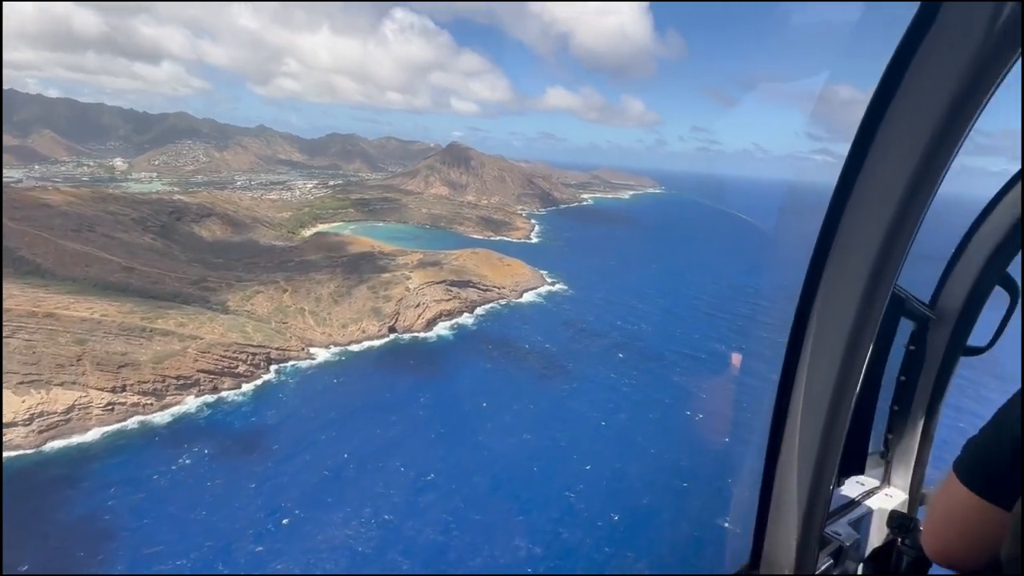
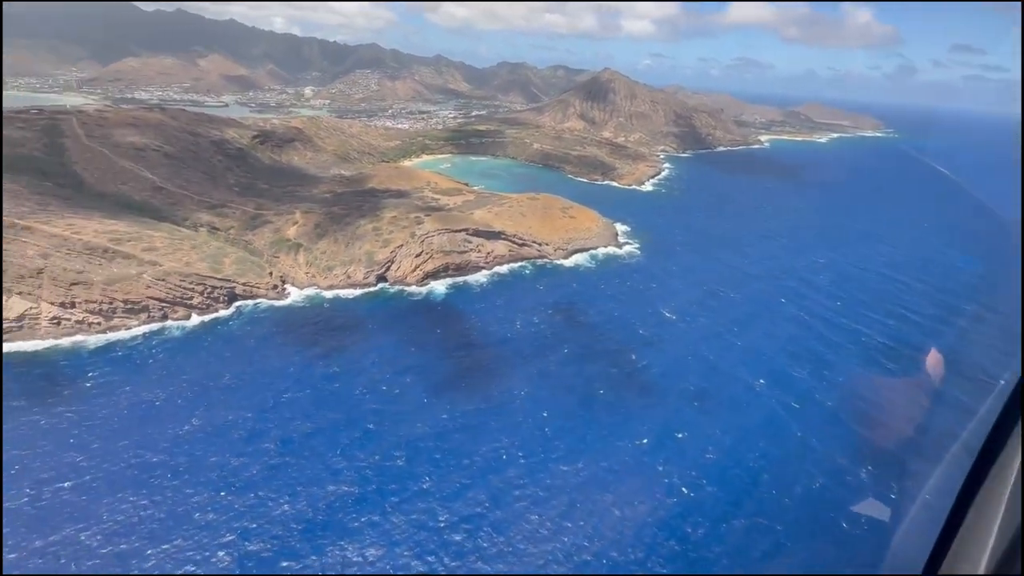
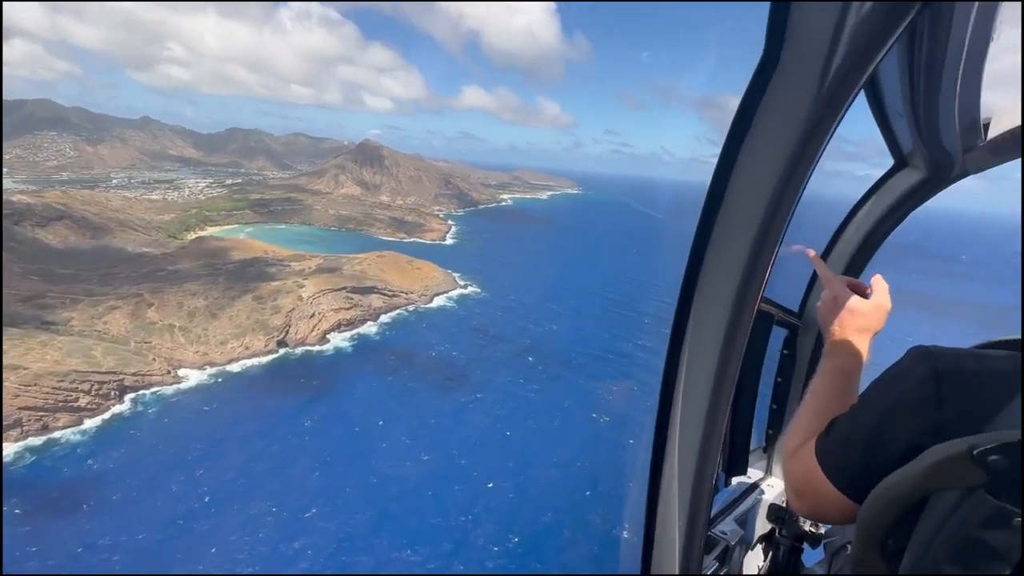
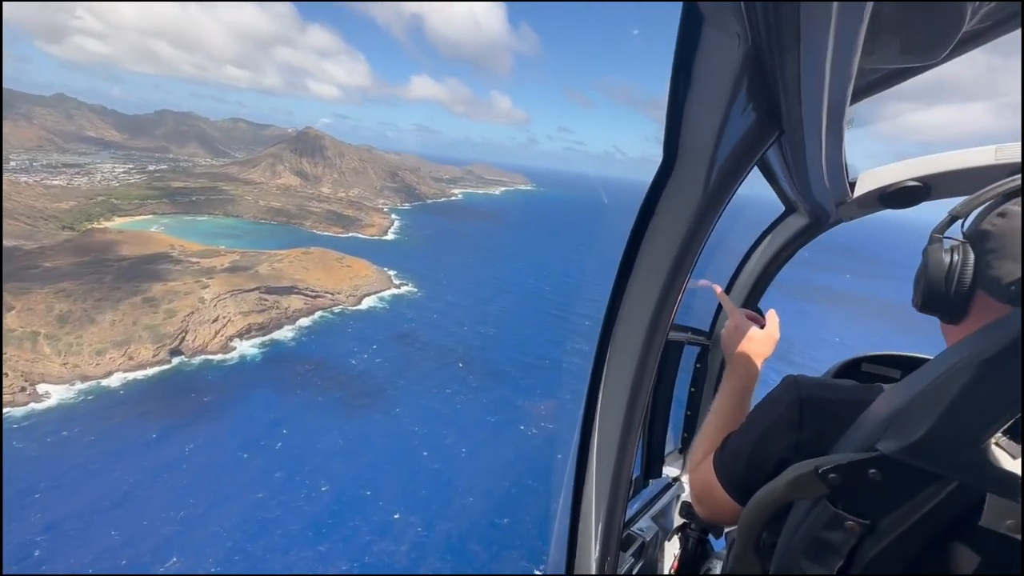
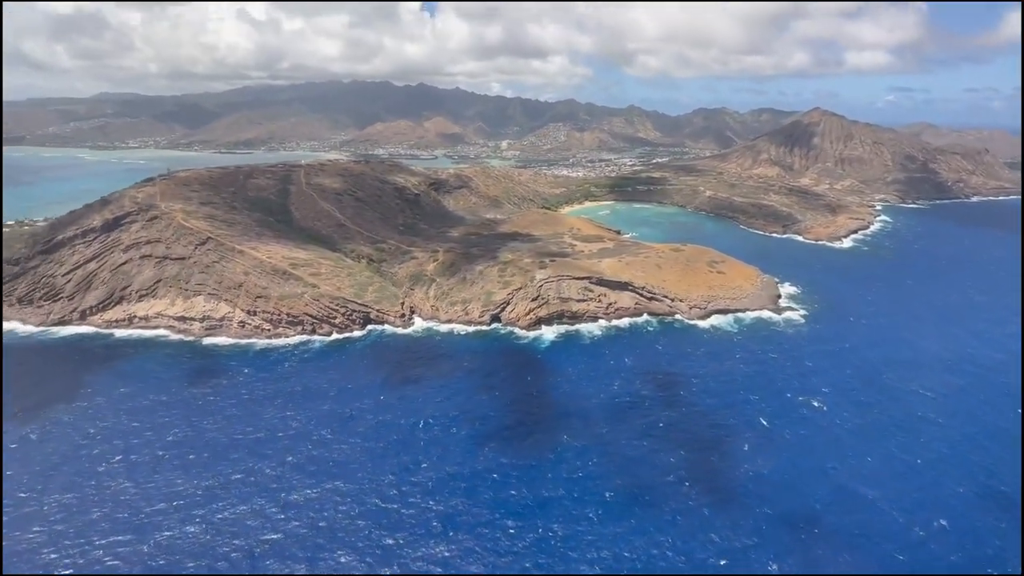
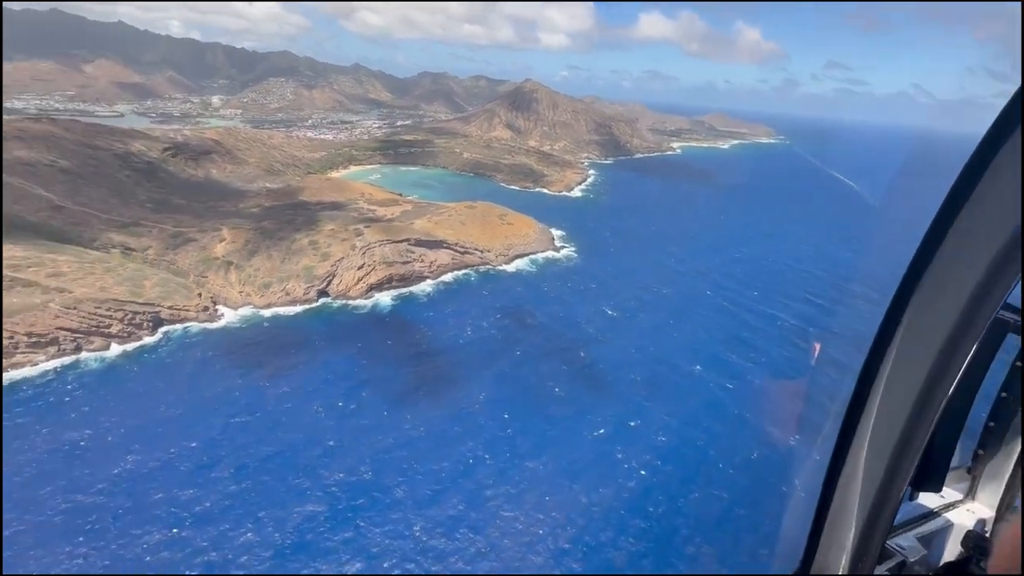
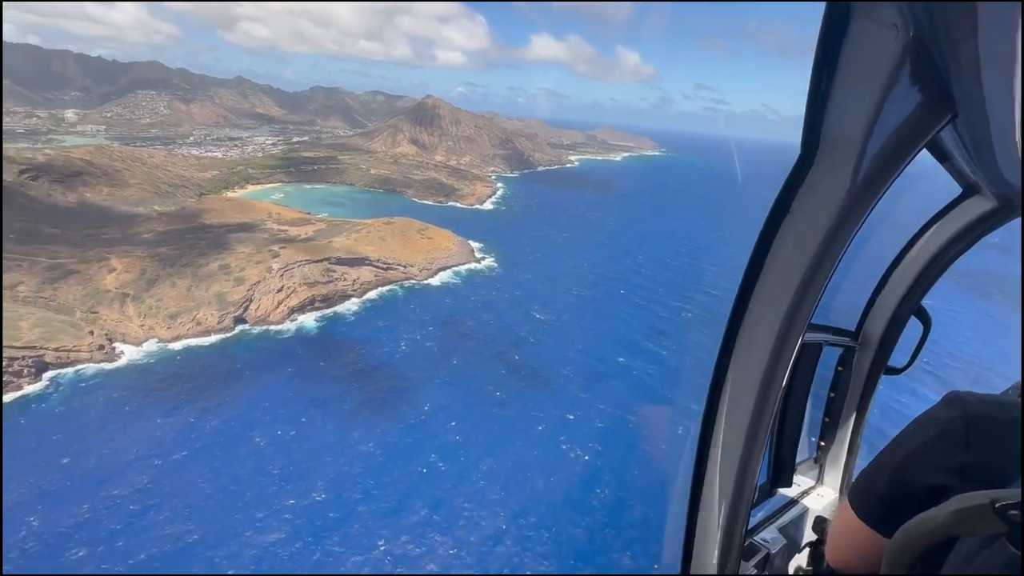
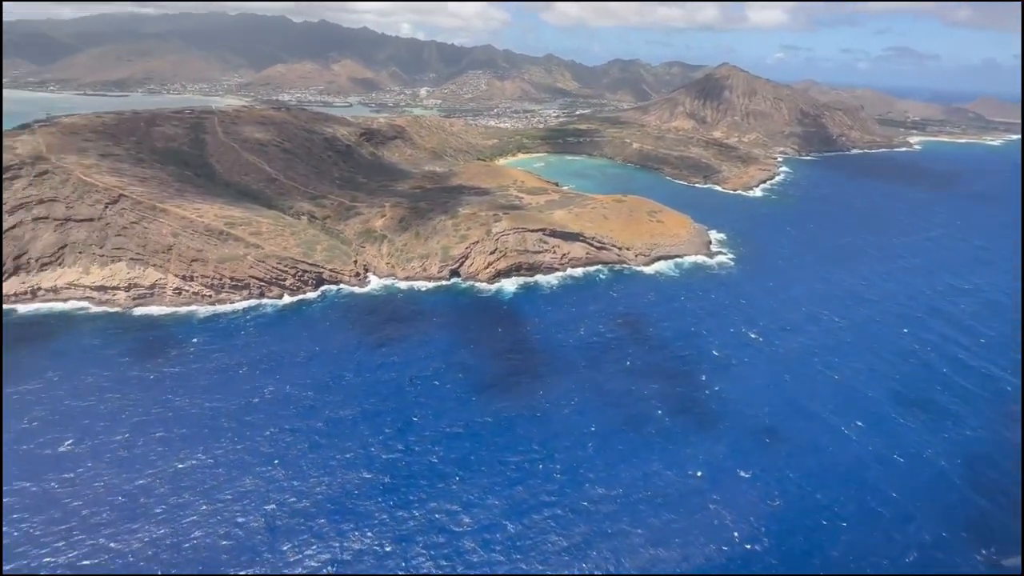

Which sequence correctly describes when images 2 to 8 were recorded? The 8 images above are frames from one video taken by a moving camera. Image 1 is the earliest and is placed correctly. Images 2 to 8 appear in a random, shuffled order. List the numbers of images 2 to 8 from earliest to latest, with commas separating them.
3, 4, 7, 6, 2, 8, 5
